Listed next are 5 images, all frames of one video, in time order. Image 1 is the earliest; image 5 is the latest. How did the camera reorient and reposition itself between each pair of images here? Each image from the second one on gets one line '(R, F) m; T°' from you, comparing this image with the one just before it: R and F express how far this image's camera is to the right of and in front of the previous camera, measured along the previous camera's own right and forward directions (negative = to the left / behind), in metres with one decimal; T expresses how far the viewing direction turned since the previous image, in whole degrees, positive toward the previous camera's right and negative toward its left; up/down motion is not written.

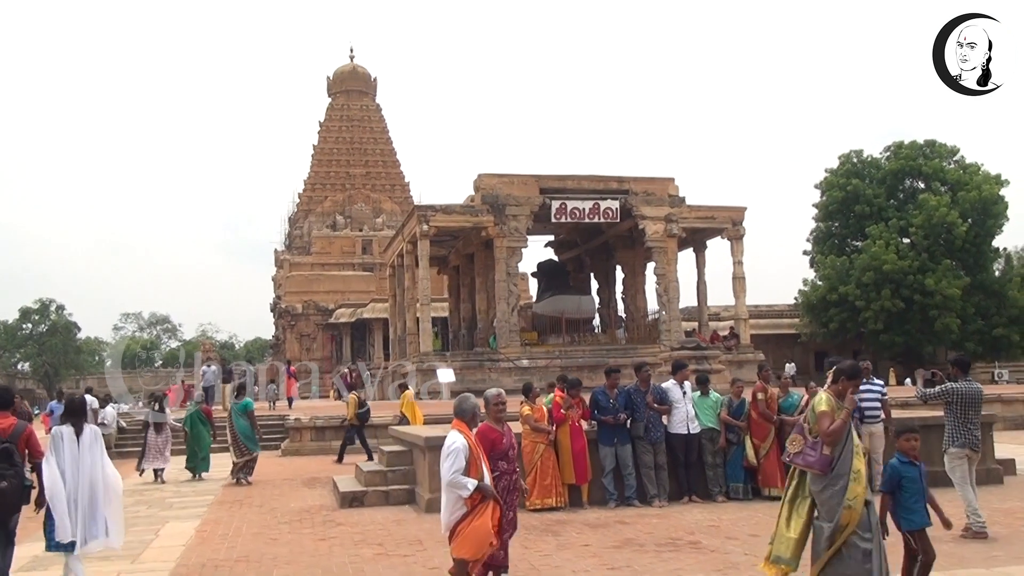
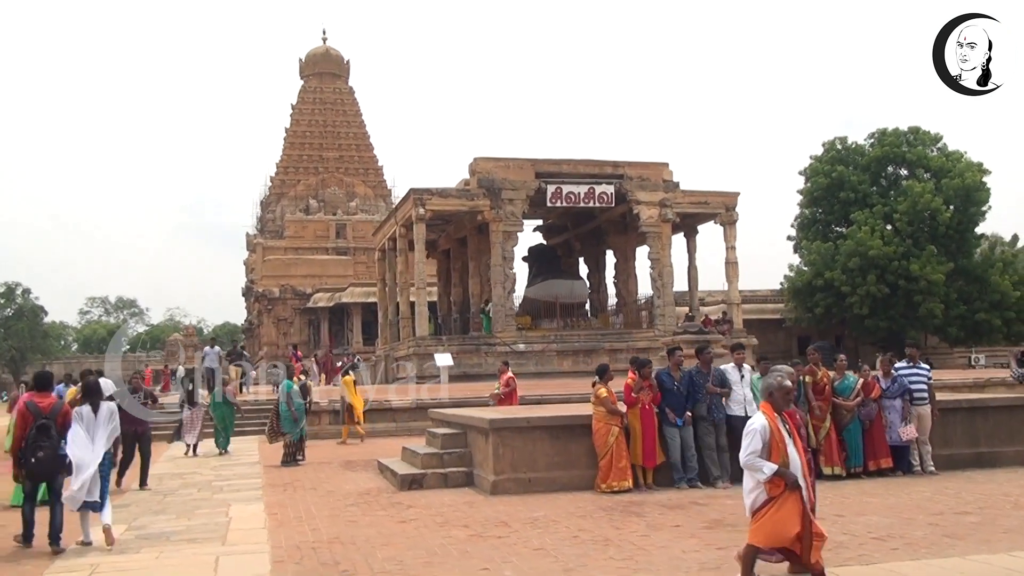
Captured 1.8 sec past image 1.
(-0.9, +0.1) m; +2°
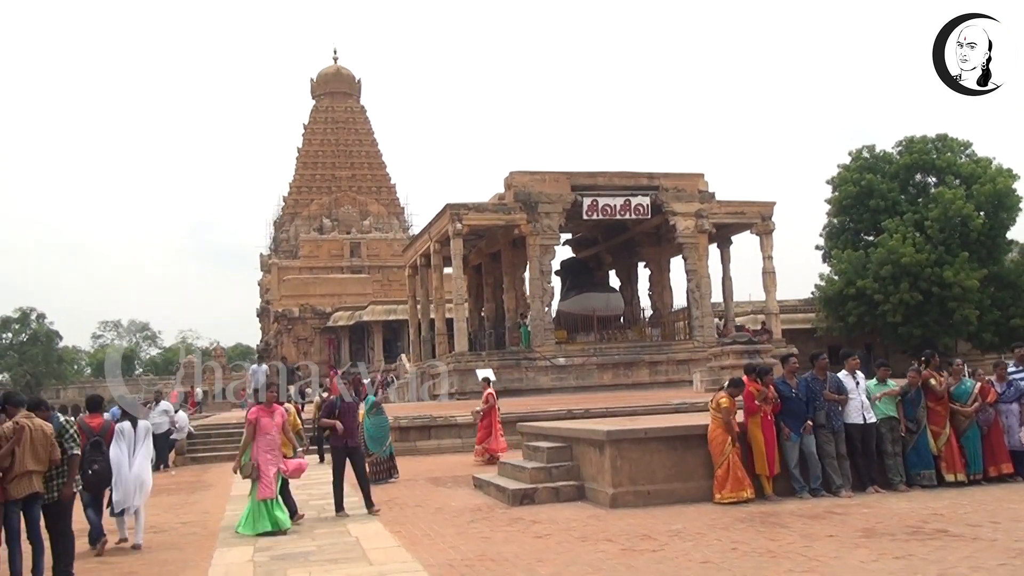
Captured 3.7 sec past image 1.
(-1.0, +0.2) m; -1°
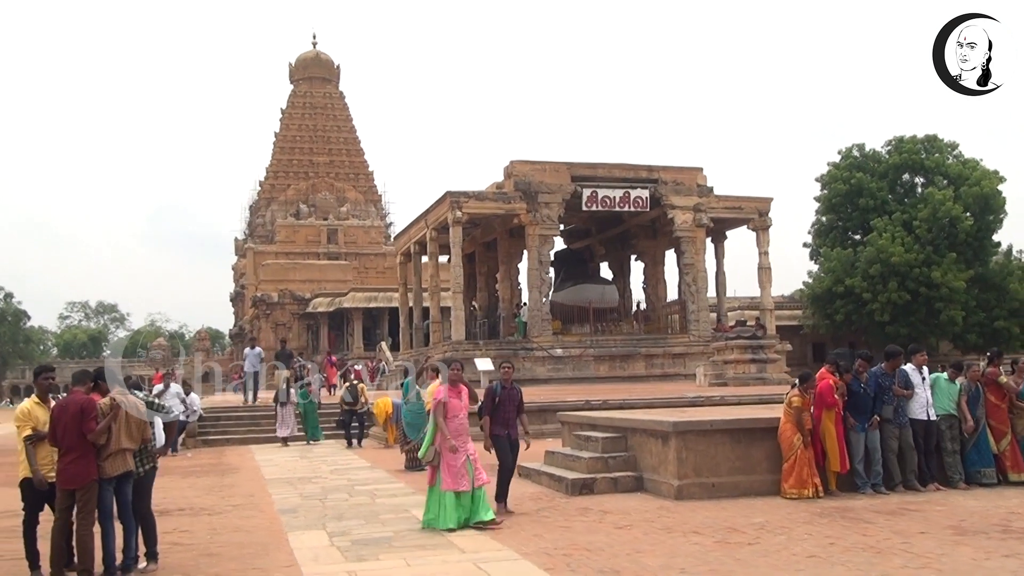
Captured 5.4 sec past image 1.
(-0.9, +0.2) m; +2°
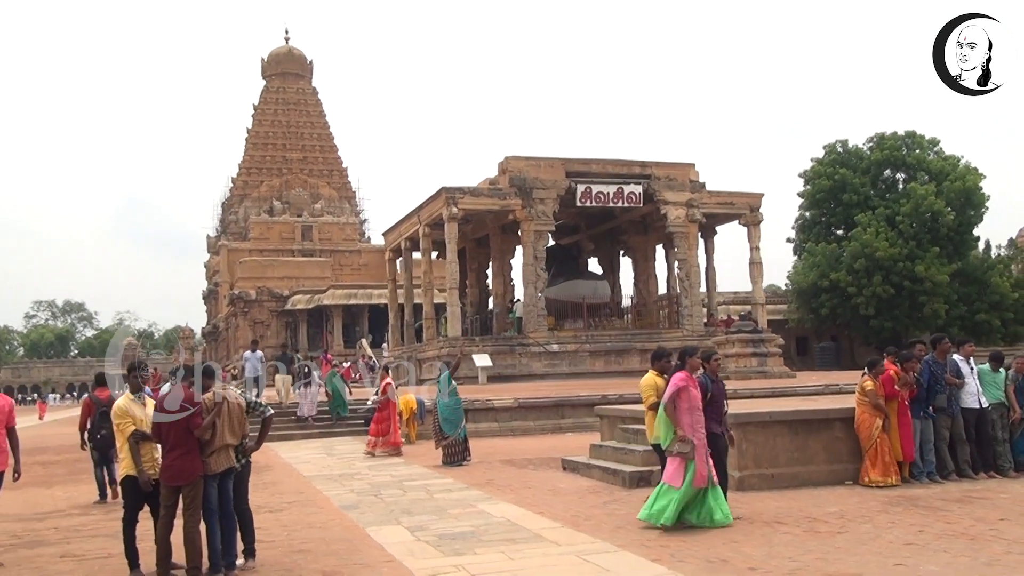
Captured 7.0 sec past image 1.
(-0.8, 0.0) m; +2°
